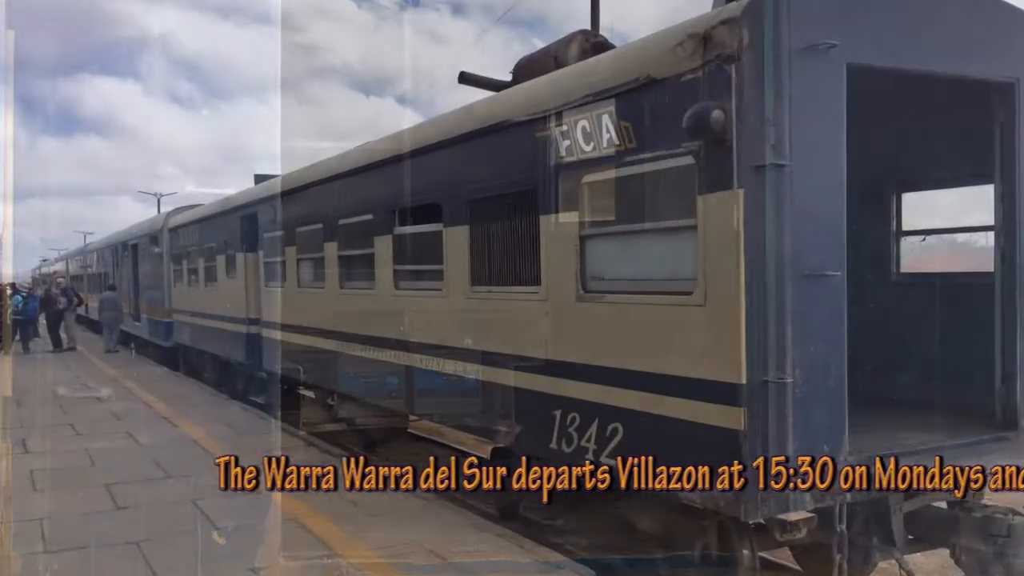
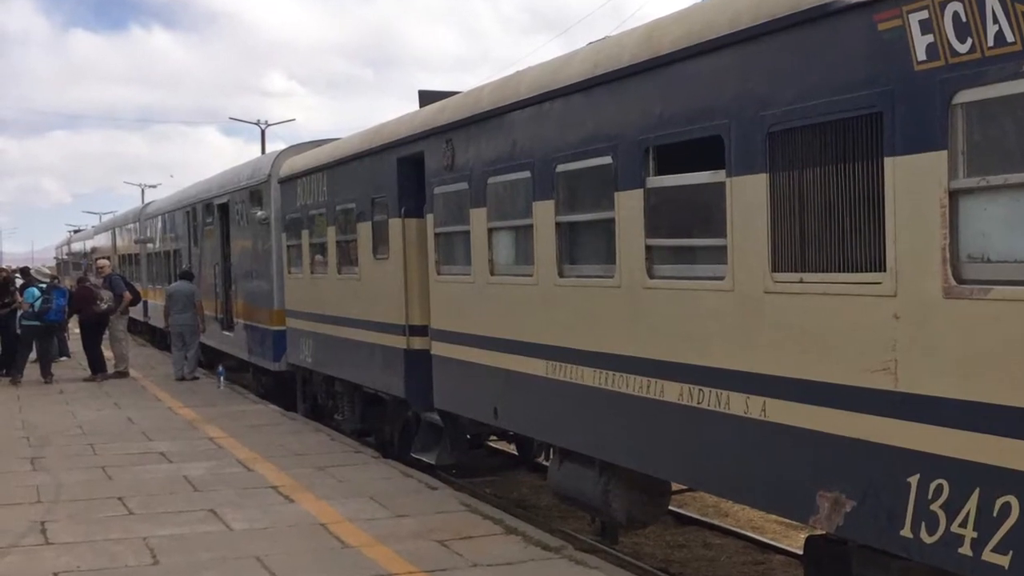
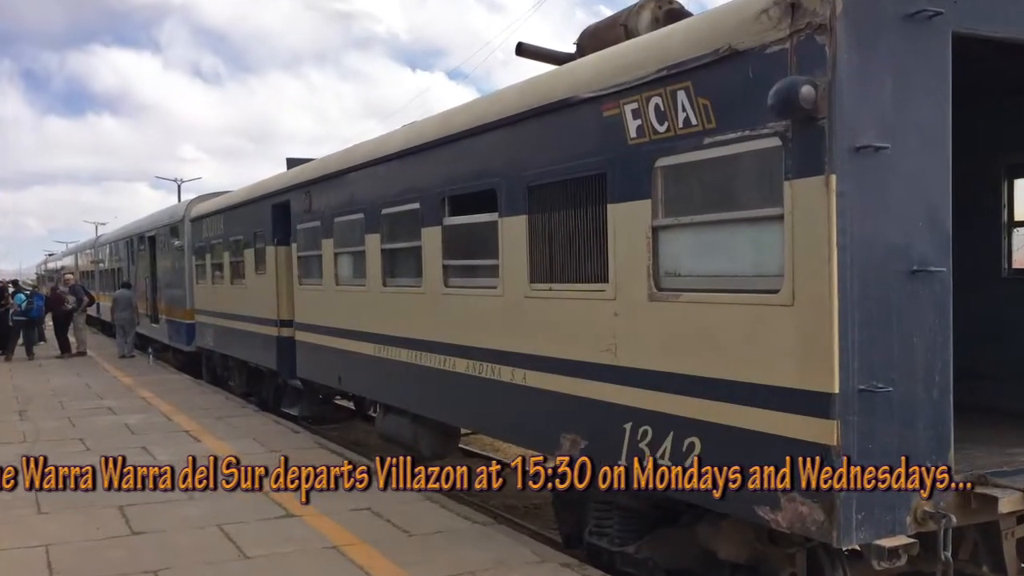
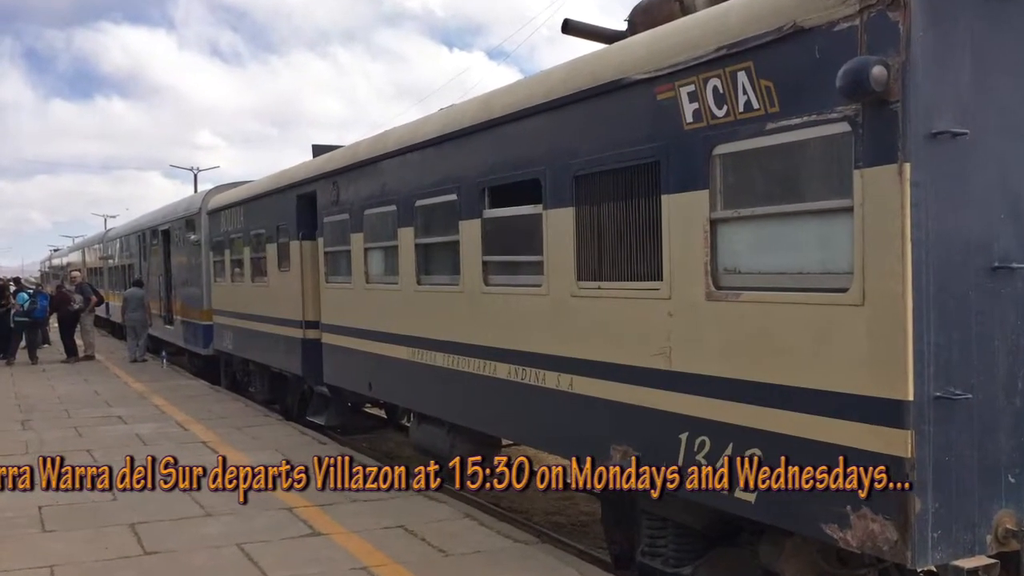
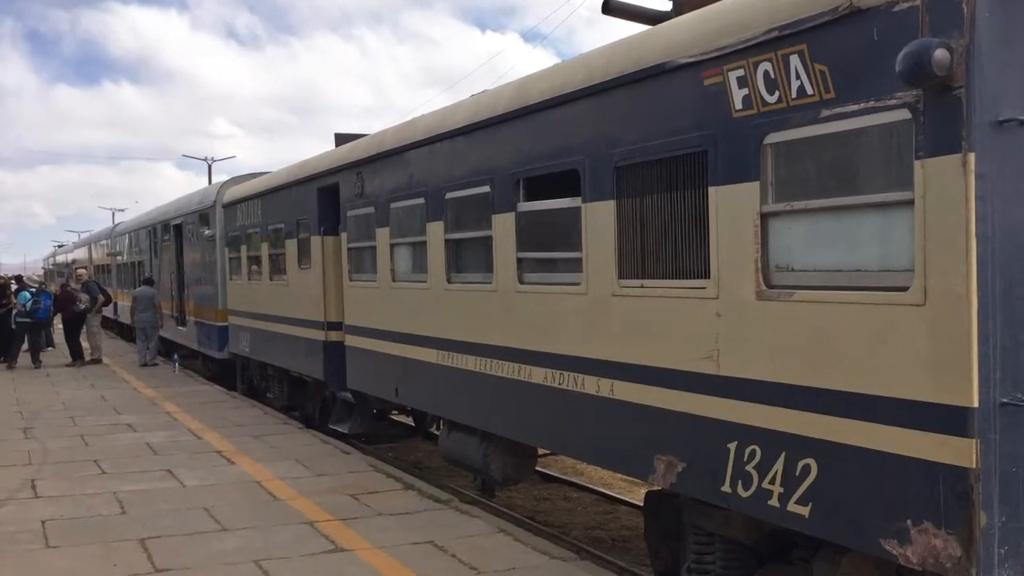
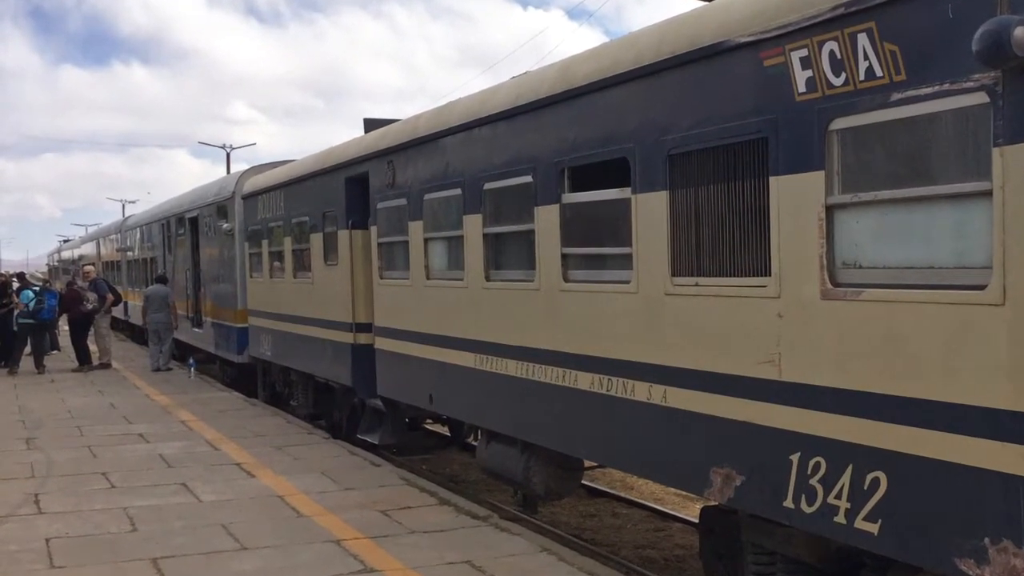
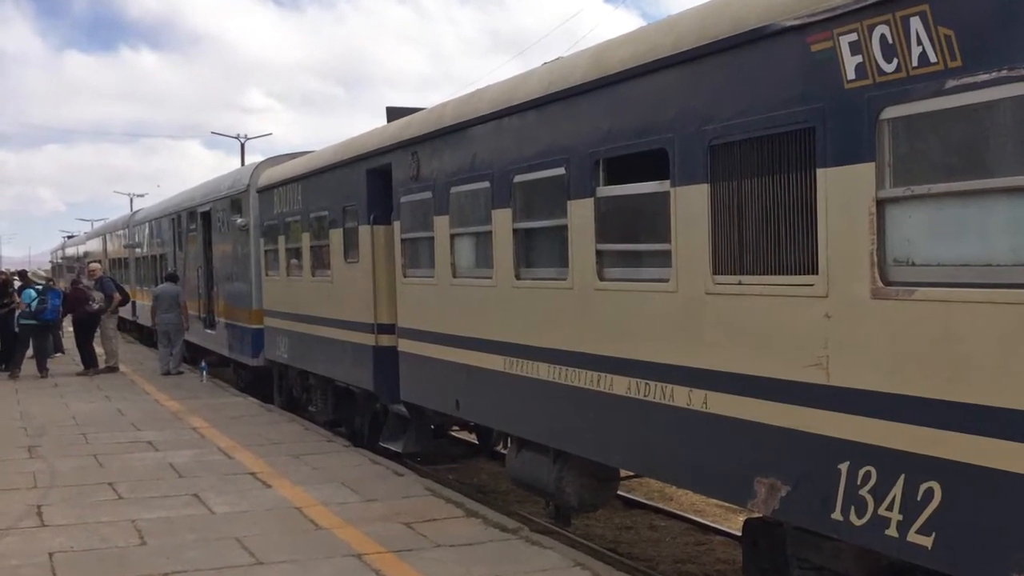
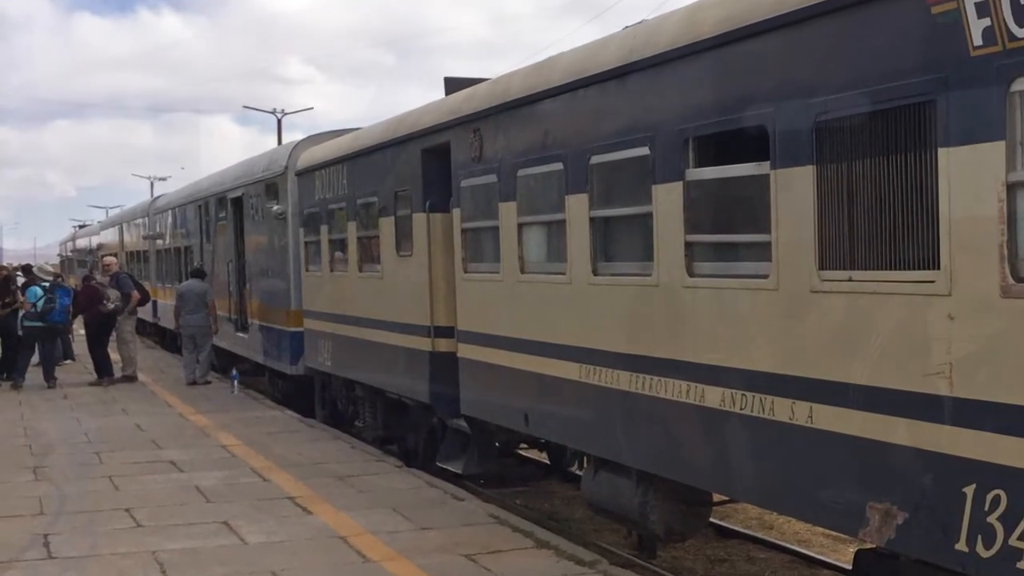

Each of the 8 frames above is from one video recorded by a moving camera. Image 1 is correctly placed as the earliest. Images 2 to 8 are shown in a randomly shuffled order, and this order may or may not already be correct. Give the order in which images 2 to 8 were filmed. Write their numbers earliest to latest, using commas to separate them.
3, 4, 5, 6, 7, 2, 8
